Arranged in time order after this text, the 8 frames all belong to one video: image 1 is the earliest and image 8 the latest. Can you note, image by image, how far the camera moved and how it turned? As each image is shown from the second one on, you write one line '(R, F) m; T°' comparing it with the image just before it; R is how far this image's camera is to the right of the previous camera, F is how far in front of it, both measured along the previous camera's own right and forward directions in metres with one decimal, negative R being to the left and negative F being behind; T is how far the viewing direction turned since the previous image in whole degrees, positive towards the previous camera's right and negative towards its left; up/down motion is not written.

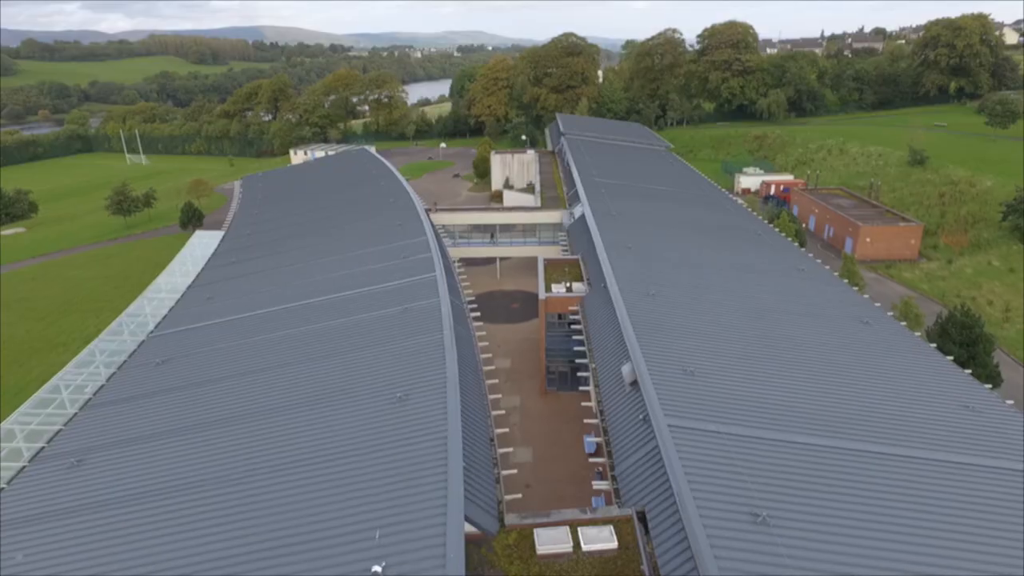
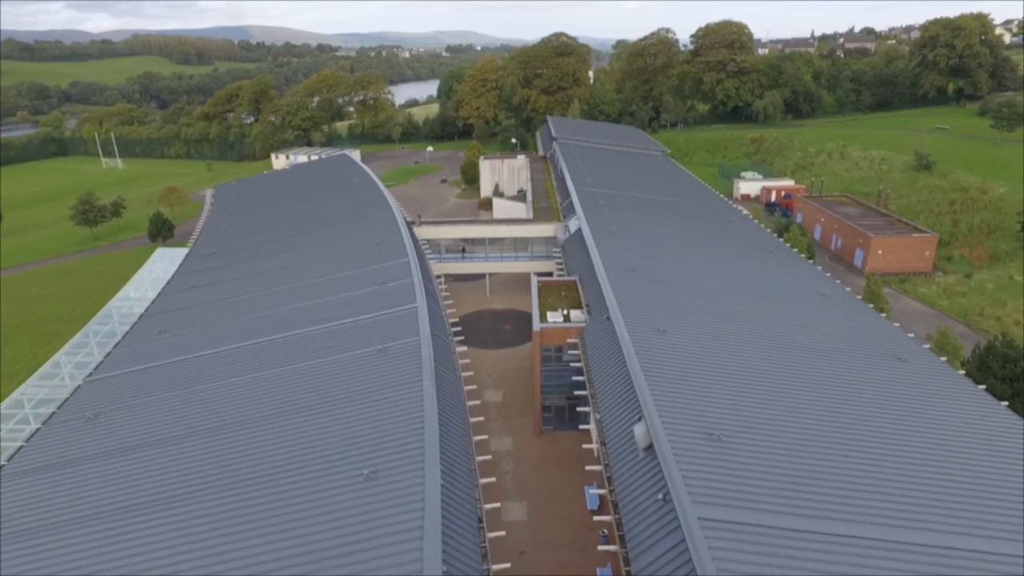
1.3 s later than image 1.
(0.0, +1.9) m; +1°
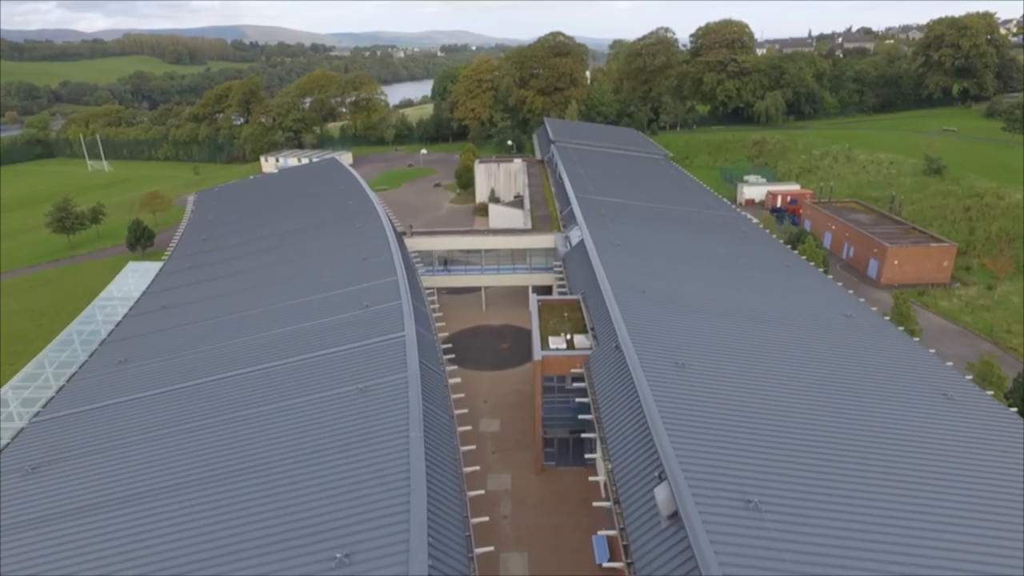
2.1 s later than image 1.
(-0.1, +1.4) m; 0°
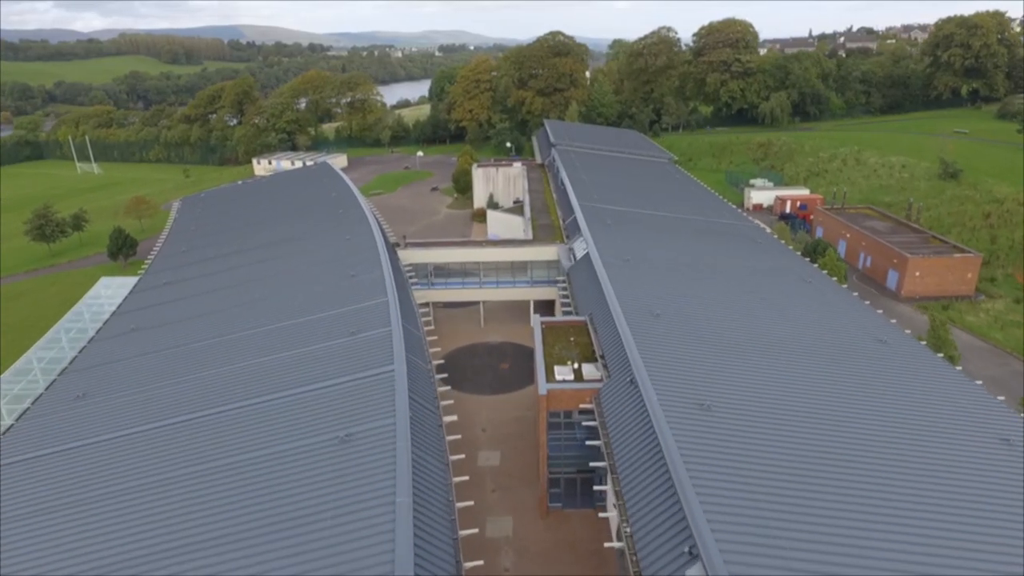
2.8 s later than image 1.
(-0.1, +1.4) m; 0°
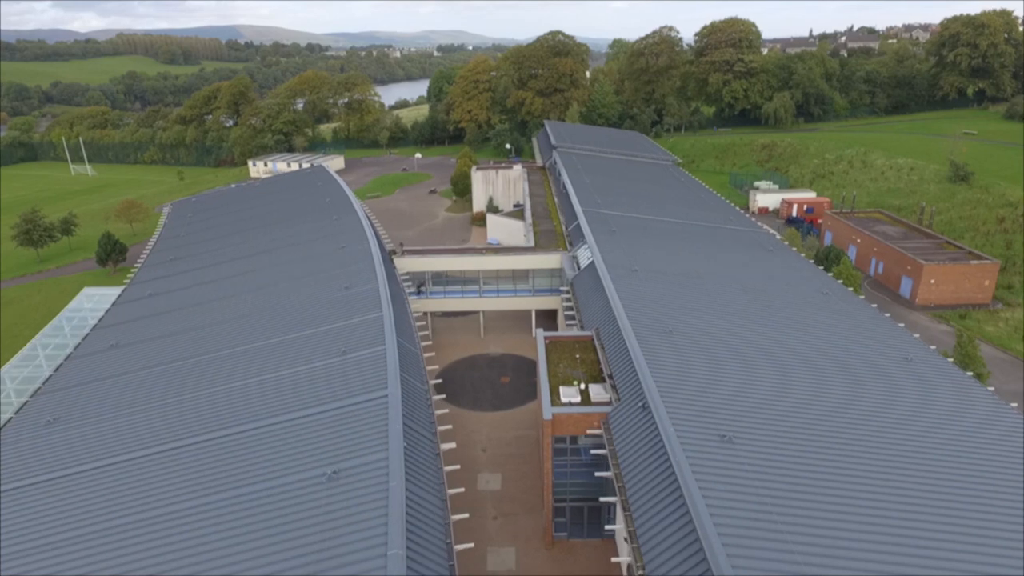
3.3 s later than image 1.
(-0.1, +0.8) m; 0°
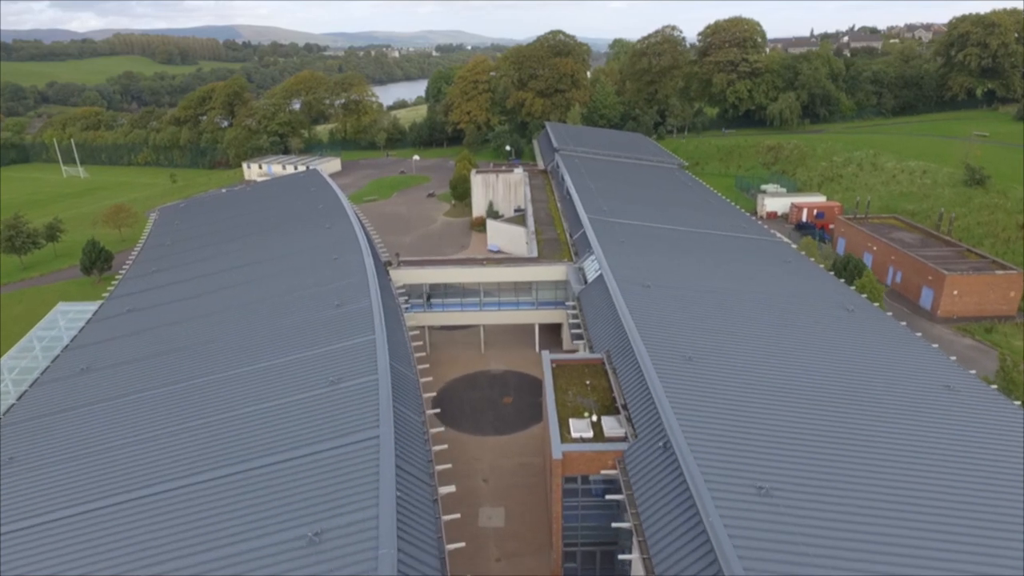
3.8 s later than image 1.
(-0.1, +1.1) m; 0°
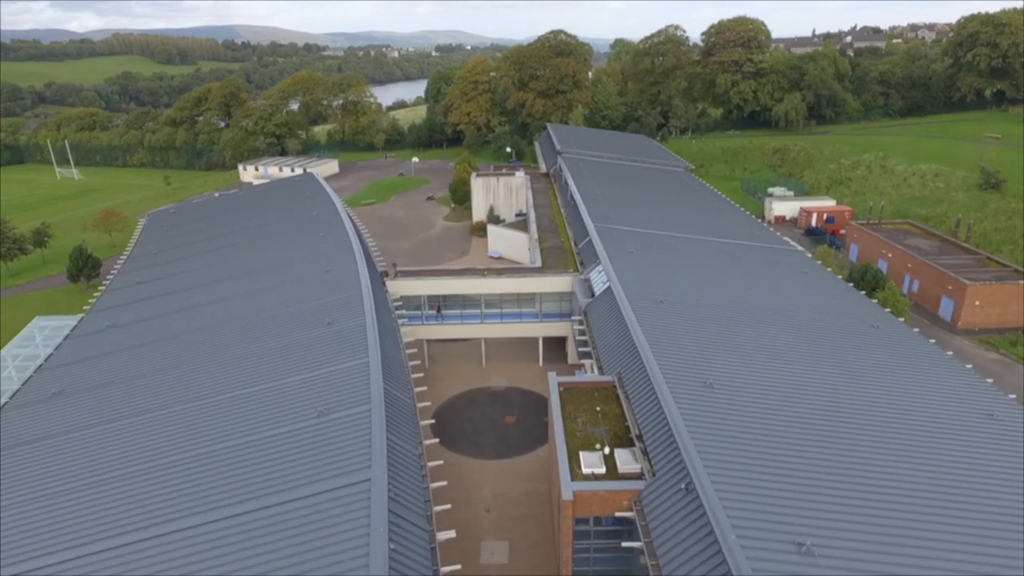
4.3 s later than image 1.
(-0.1, +0.9) m; 0°
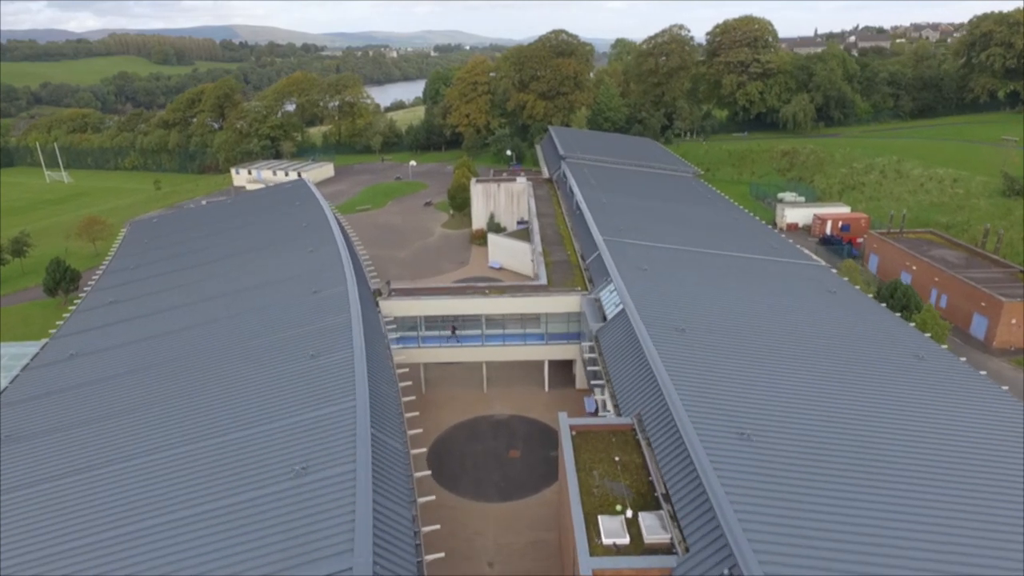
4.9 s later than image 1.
(-0.1, +1.4) m; 0°
